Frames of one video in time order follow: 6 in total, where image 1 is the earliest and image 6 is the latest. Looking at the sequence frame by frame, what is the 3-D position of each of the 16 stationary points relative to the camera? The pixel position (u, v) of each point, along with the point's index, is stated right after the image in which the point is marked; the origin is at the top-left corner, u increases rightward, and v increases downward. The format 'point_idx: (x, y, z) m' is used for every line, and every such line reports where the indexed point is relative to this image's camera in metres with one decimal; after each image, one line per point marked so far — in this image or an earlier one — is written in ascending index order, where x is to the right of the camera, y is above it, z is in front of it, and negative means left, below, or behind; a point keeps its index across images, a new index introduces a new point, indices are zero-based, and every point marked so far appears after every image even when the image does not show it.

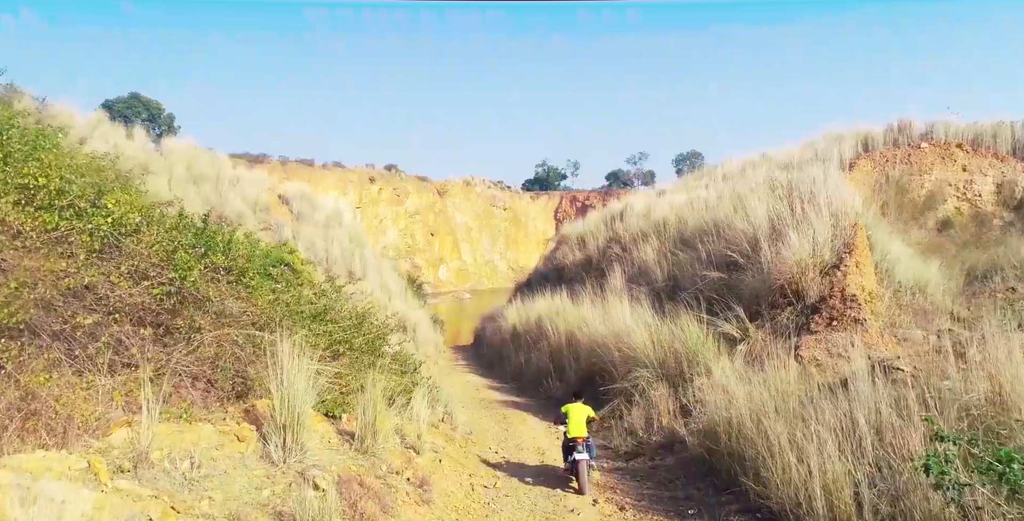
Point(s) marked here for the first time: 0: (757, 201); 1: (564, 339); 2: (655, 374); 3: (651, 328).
0: (+4.0, +1.0, +12.9) m
1: (+0.9, -1.4, +14.2) m
2: (+1.7, -1.3, +9.3) m
3: (+1.8, -0.9, +10.2) m
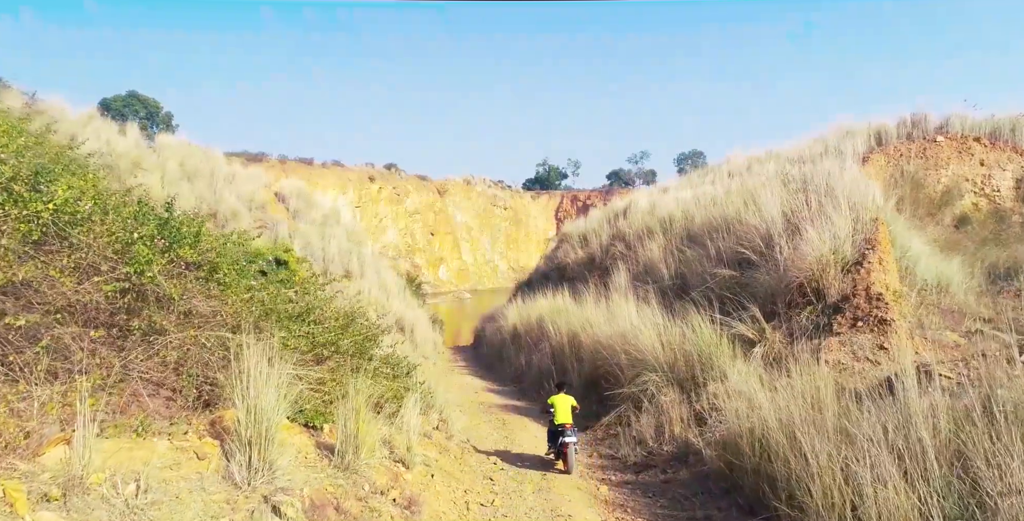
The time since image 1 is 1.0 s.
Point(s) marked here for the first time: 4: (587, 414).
0: (+4.0, +1.0, +12.3) m
1: (+0.9, -1.4, +13.6) m
2: (+1.7, -1.3, +8.7) m
3: (+1.8, -0.8, +9.6) m
4: (+1.0, -2.0, +10.4) m
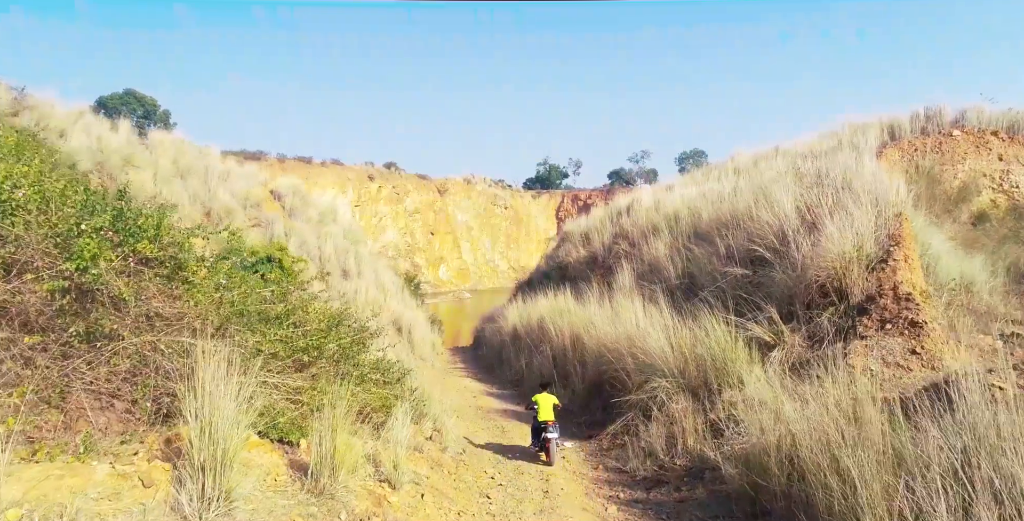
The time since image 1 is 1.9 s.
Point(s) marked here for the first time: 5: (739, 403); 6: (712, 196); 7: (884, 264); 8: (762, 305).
0: (+4.0, +1.0, +11.7) m
1: (+0.9, -1.3, +13.0) m
2: (+1.7, -1.3, +8.1) m
3: (+1.8, -0.8, +9.0) m
4: (+1.0, -2.0, +9.8) m
5: (+2.0, -1.2, +6.8) m
6: (+4.2, +1.3, +16.6) m
7: (+3.7, 0.0, +7.9) m
8: (+2.8, -0.5, +8.8) m
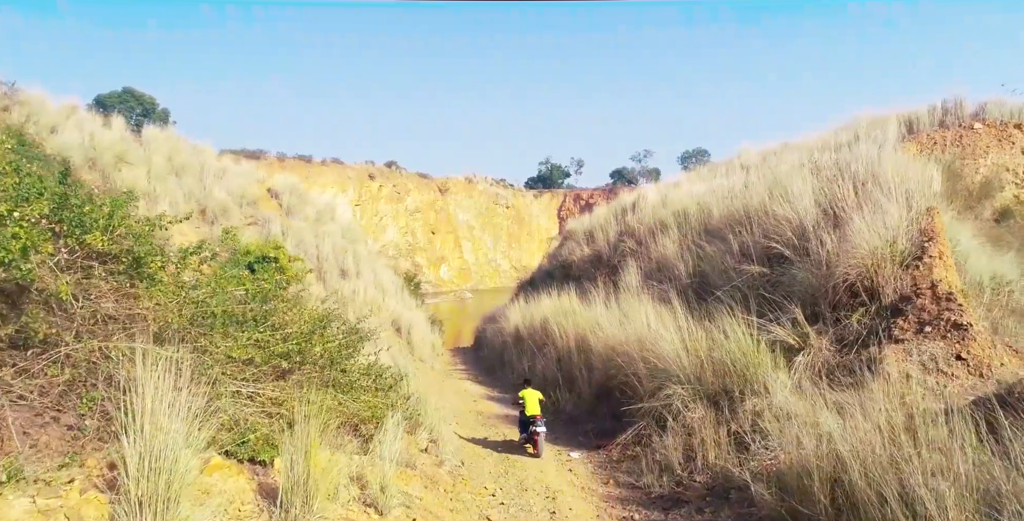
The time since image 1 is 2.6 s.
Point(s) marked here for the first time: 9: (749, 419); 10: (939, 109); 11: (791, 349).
0: (+4.0, +1.1, +11.0) m
1: (+1.0, -1.3, +12.3) m
2: (+1.7, -1.2, +7.5) m
3: (+1.8, -0.8, +8.4) m
4: (+1.0, -2.0, +9.1) m
5: (+2.0, -1.2, +6.2) m
6: (+4.2, +1.4, +15.9) m
7: (+3.7, 0.0, +7.2) m
8: (+2.8, -0.5, +8.2) m
9: (+2.0, -1.3, +6.6) m
10: (+8.9, +3.2, +16.4) m
11: (+2.6, -0.8, +7.4) m
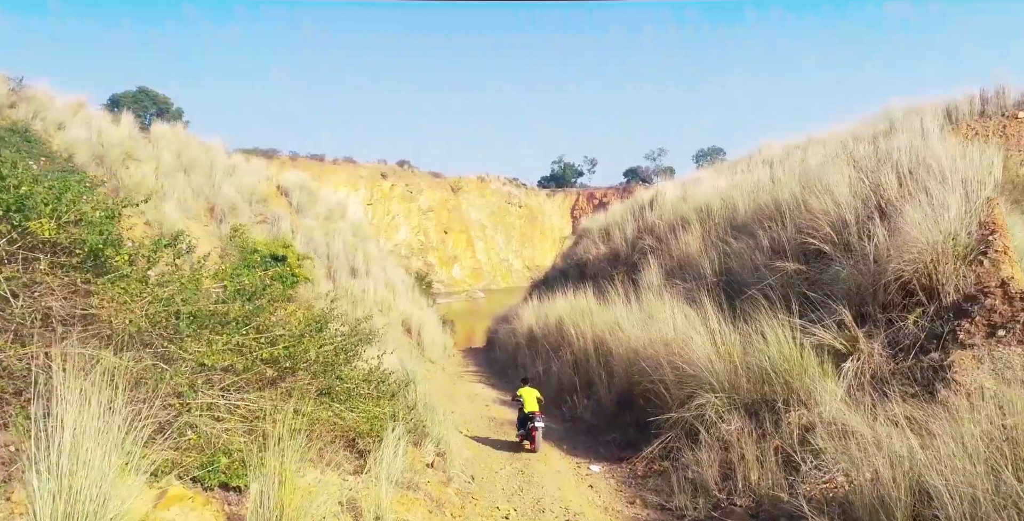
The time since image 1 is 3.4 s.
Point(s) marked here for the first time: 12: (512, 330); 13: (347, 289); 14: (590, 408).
0: (+4.2, +1.1, +10.2) m
1: (+1.2, -1.3, +11.6) m
2: (+1.8, -1.2, +6.7) m
3: (+2.0, -0.7, +7.6) m
4: (+1.2, -1.9, +8.4) m
5: (+2.1, -1.2, +5.4) m
6: (+4.5, +1.4, +15.1) m
7: (+3.9, 0.0, +6.5) m
8: (+3.0, -0.4, +7.4) m
9: (+2.1, -1.3, +5.9) m
10: (+9.2, +3.2, +15.6) m
11: (+2.7, -0.8, +6.6) m
12: (0.0, -1.7, +19.6) m
13: (-4.1, -0.7, +19.8) m
14: (+1.1, -2.0, +10.5) m
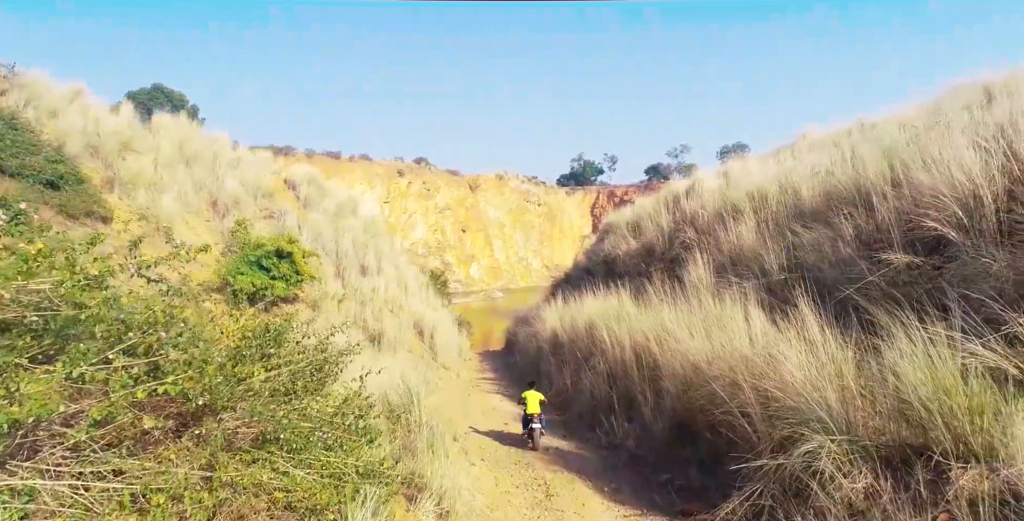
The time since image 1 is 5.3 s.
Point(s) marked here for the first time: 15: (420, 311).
0: (+4.5, +1.2, +8.2) m
1: (+1.5, -1.2, +9.6) m
2: (+2.0, -1.1, +4.7) m
3: (+2.2, -0.6, +5.6) m
4: (+1.4, -1.8, +6.4) m
5: (+2.3, -1.1, +3.4) m
6: (+4.9, +1.5, +13.1) m
7: (+4.1, +0.1, +4.4) m
8: (+3.2, -0.3, +5.4) m
9: (+2.3, -1.2, +3.8) m
10: (+9.6, +3.3, +13.4) m
11: (+2.9, -0.7, +4.6) m
12: (+0.5, -1.6, +17.6) m
13: (-3.6, -0.6, +17.9) m
14: (+1.3, -1.9, +8.5) m
15: (-2.3, -1.2, +19.3) m
